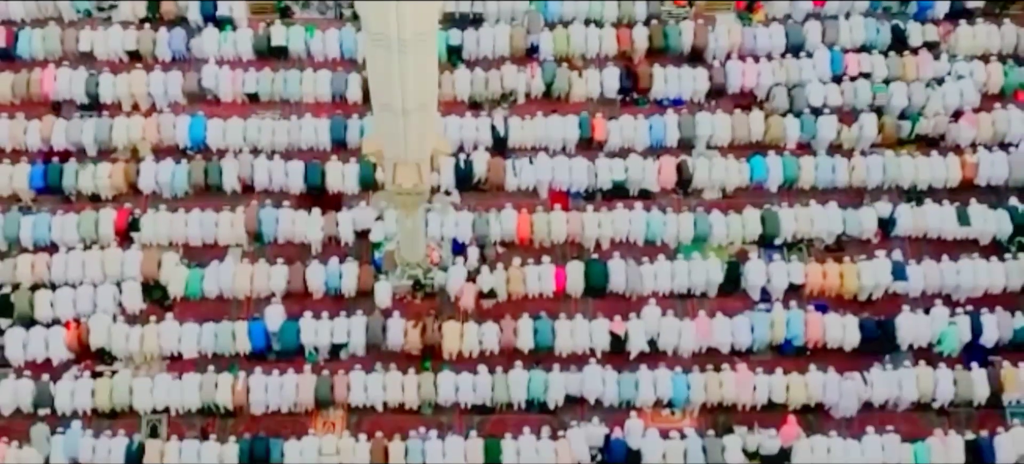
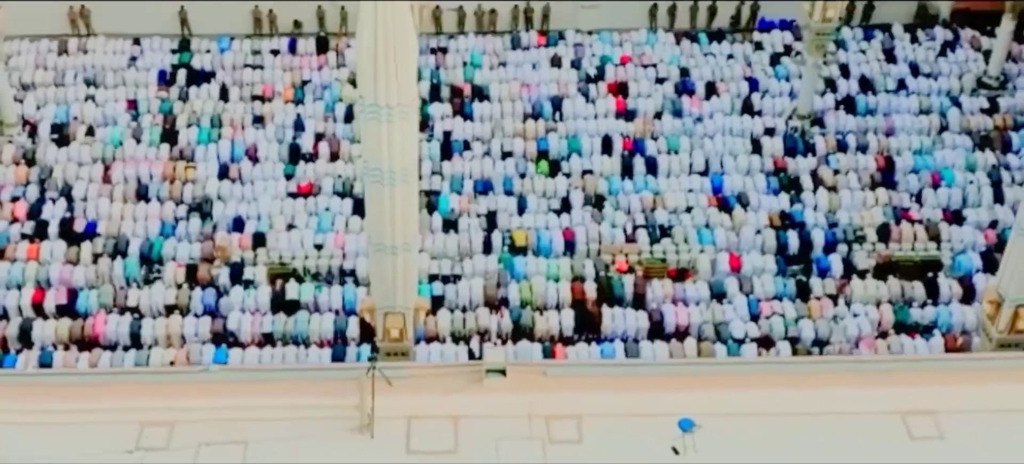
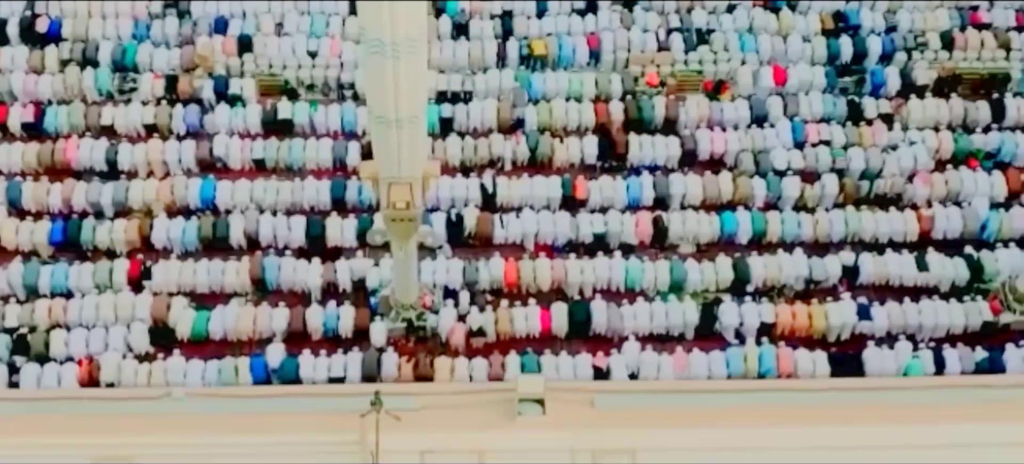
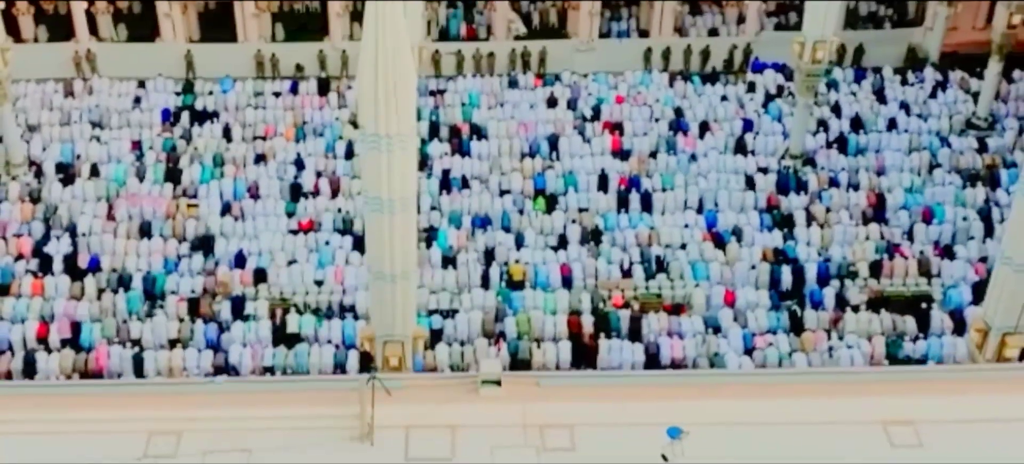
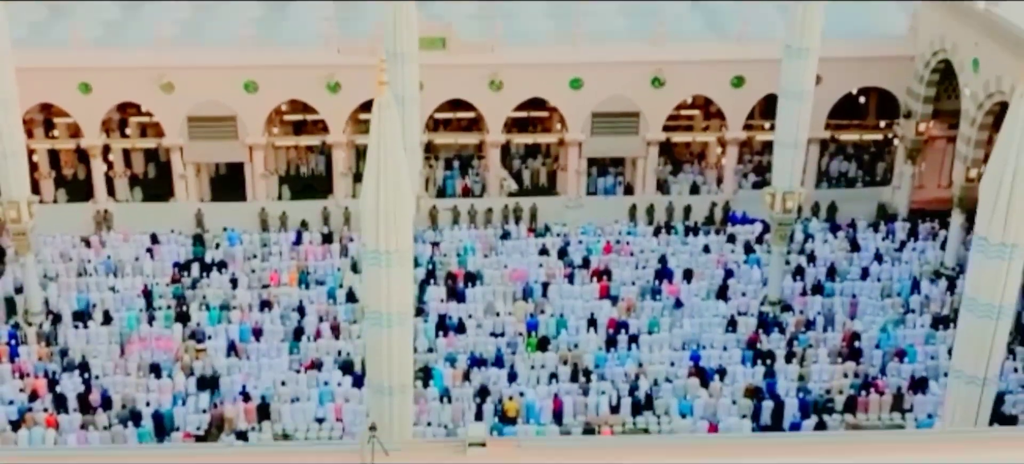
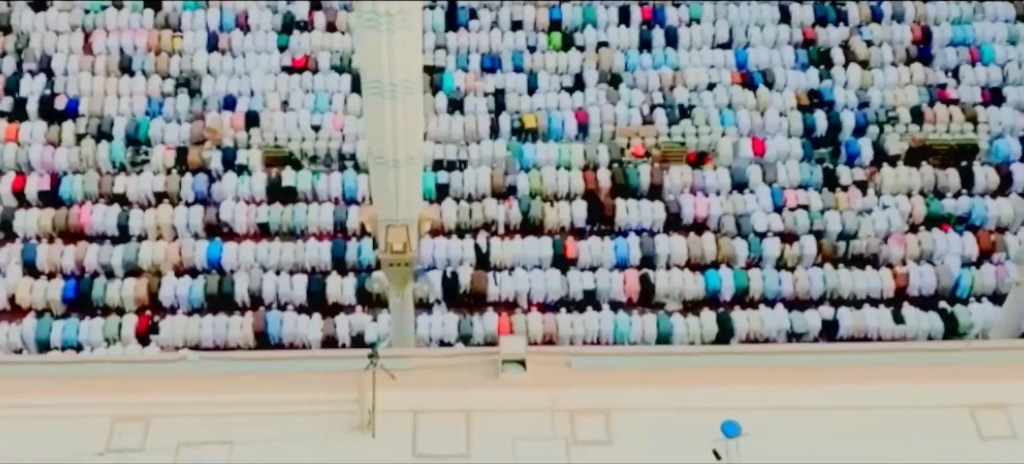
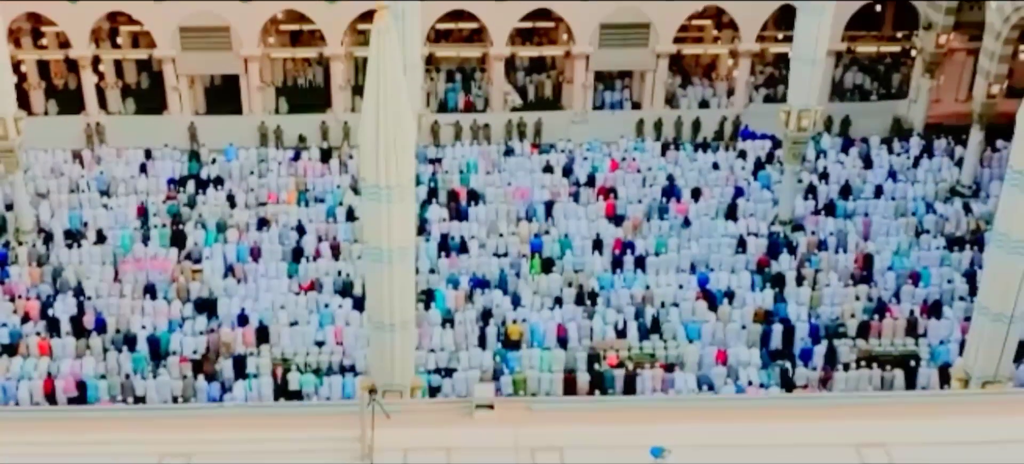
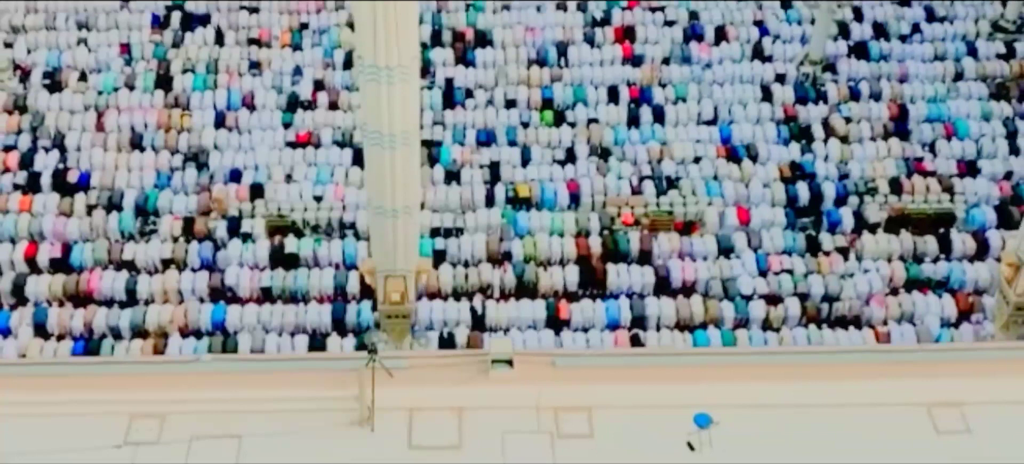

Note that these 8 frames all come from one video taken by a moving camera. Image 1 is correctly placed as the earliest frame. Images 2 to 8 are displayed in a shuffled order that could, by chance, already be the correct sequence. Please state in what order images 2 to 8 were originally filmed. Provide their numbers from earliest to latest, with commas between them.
3, 6, 8, 2, 4, 7, 5
